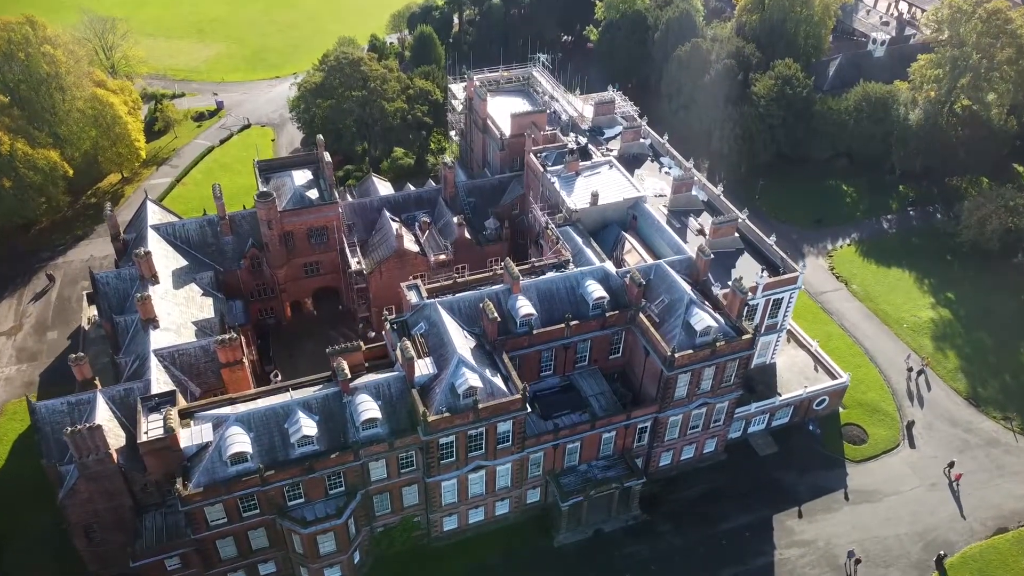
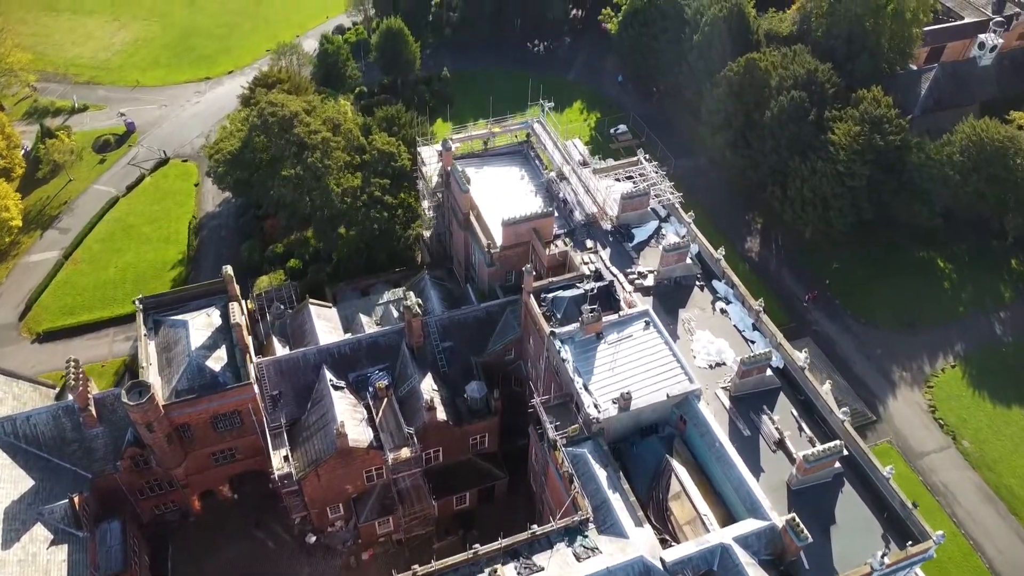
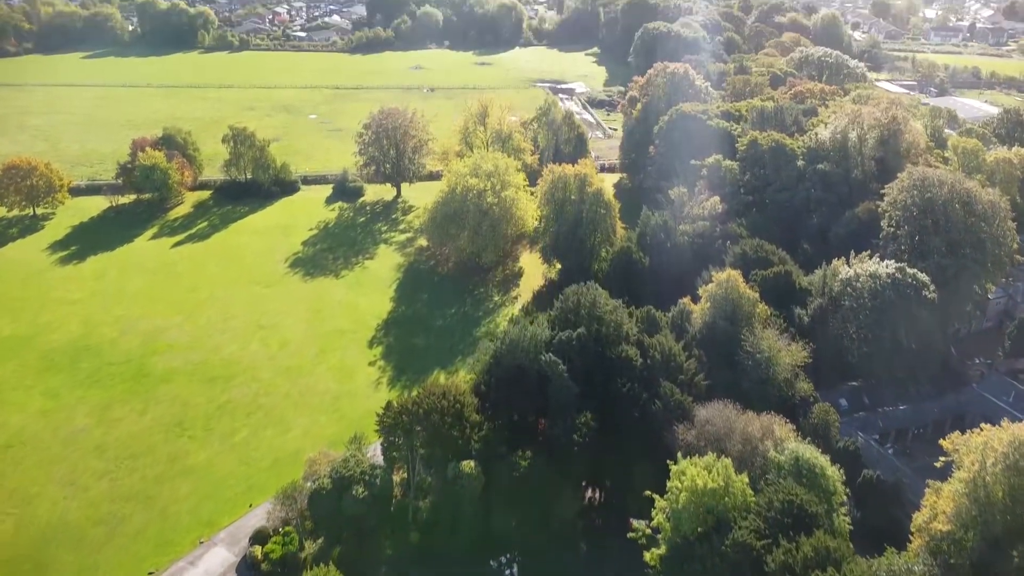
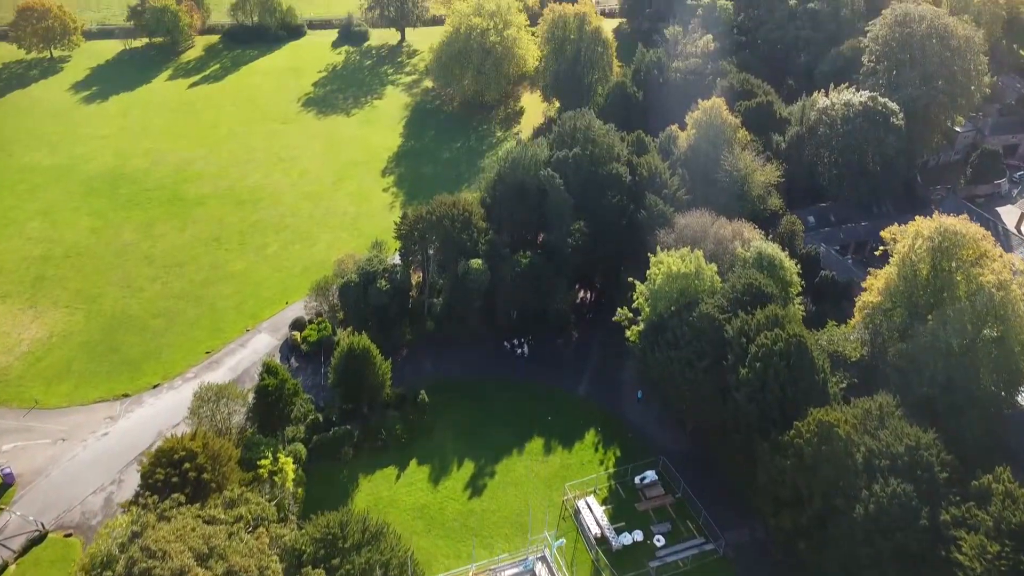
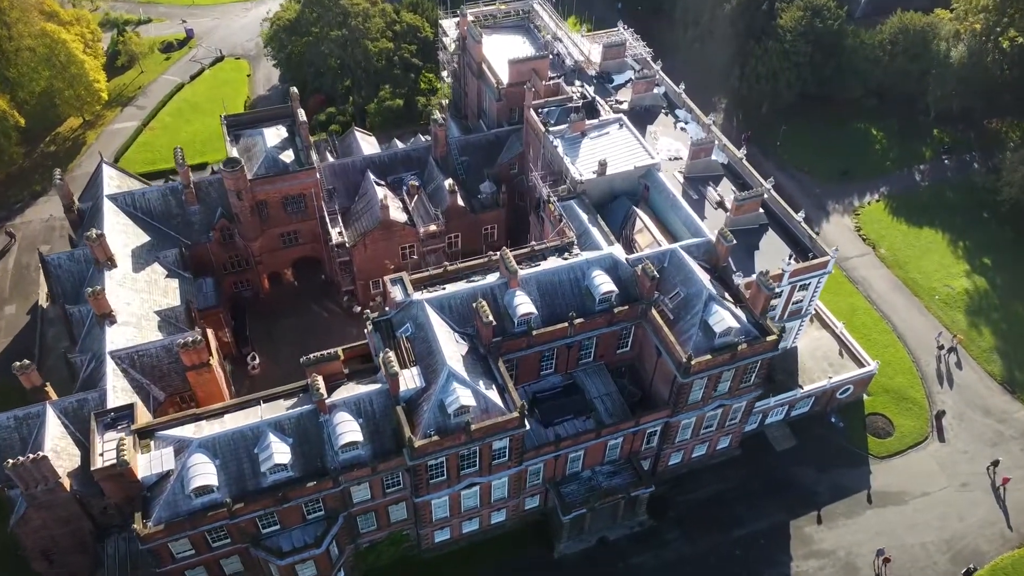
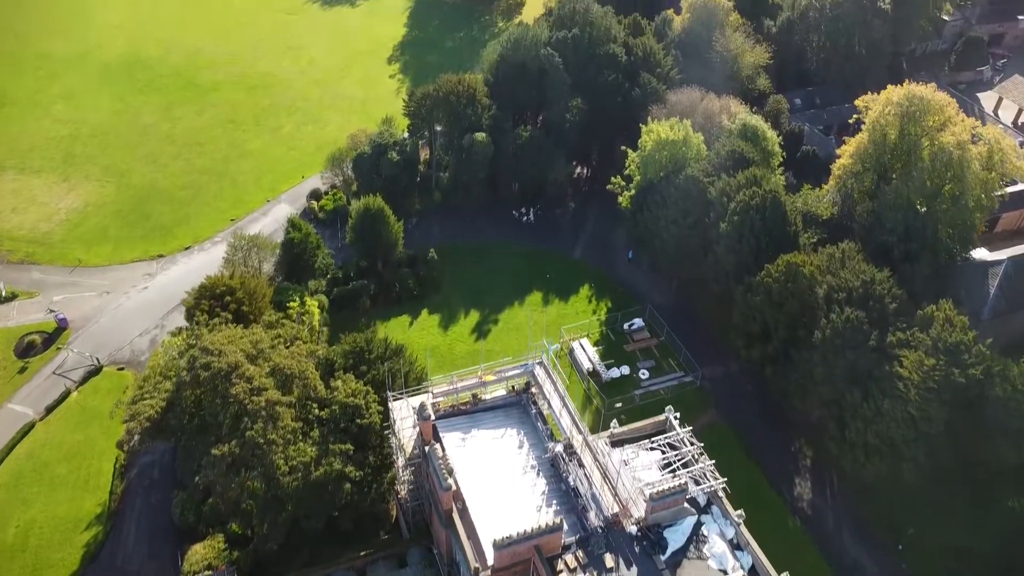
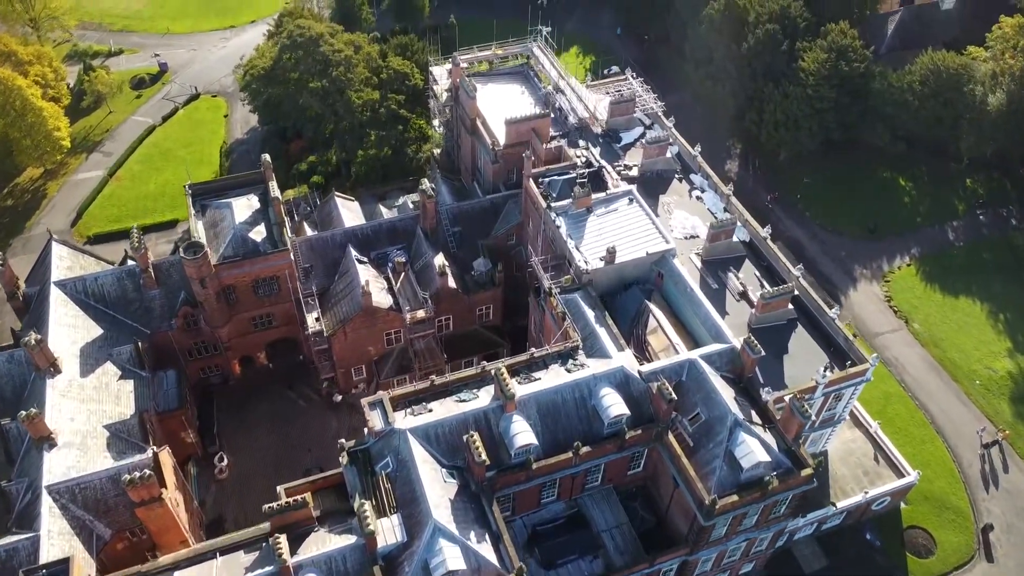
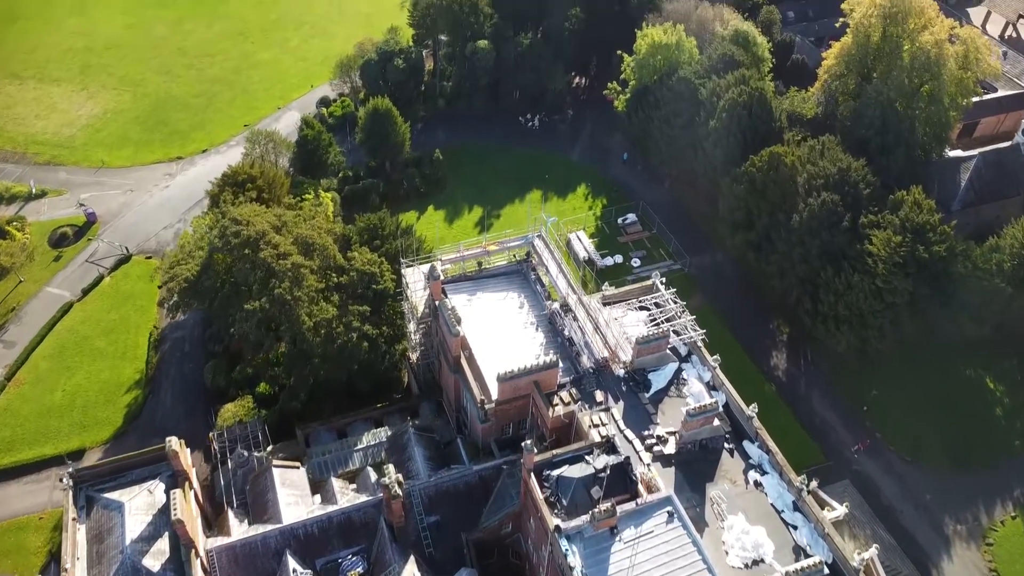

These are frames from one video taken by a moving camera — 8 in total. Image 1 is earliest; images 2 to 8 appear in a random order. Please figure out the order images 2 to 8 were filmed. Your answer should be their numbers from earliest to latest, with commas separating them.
5, 7, 2, 8, 6, 4, 3
